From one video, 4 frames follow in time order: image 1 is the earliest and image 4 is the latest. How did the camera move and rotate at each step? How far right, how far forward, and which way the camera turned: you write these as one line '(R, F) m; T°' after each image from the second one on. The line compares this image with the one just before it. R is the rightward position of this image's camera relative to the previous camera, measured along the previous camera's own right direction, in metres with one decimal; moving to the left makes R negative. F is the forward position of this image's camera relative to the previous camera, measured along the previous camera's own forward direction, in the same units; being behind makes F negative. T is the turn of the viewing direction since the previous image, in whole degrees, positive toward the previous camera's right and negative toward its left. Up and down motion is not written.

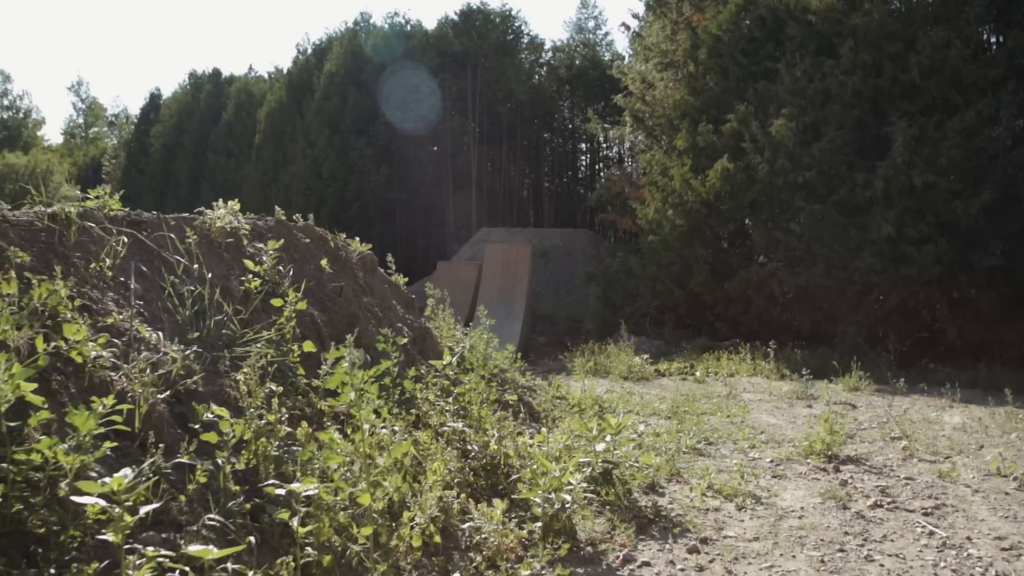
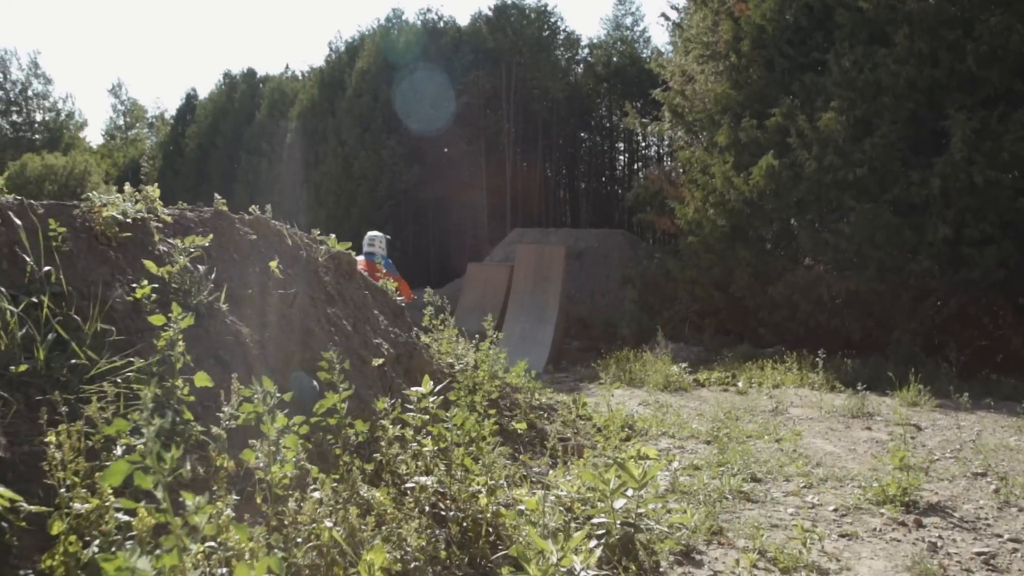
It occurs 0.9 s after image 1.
(+0.1, +0.7) m; -2°
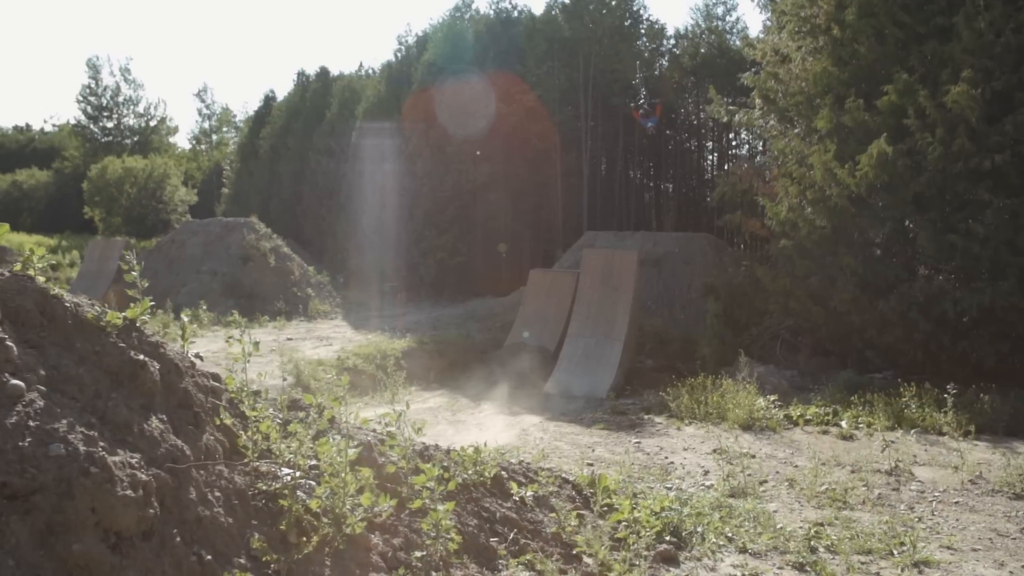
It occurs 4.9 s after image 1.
(+0.4, +1.8) m; -6°
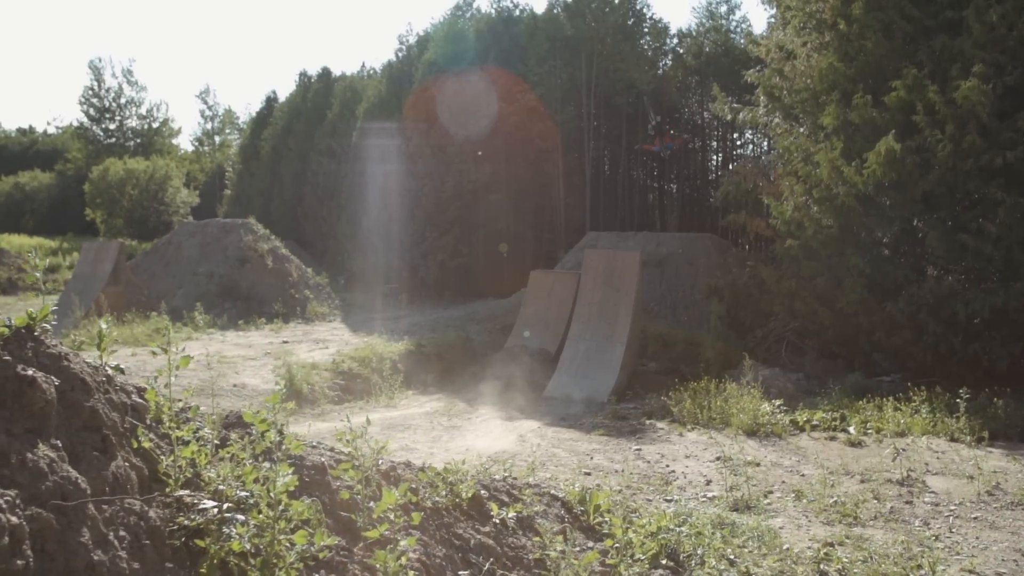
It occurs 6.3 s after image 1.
(+0.1, +0.3) m; 0°
